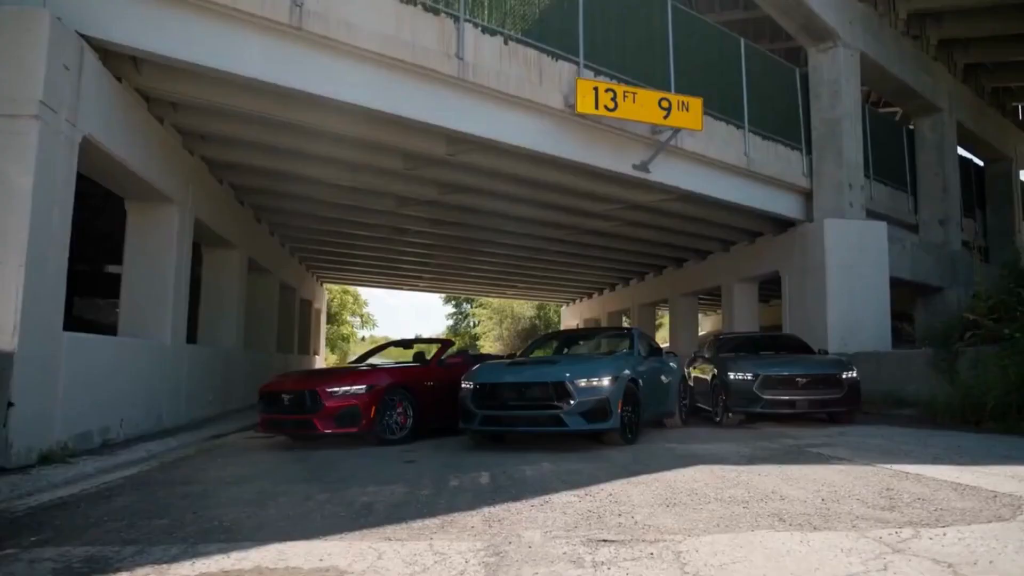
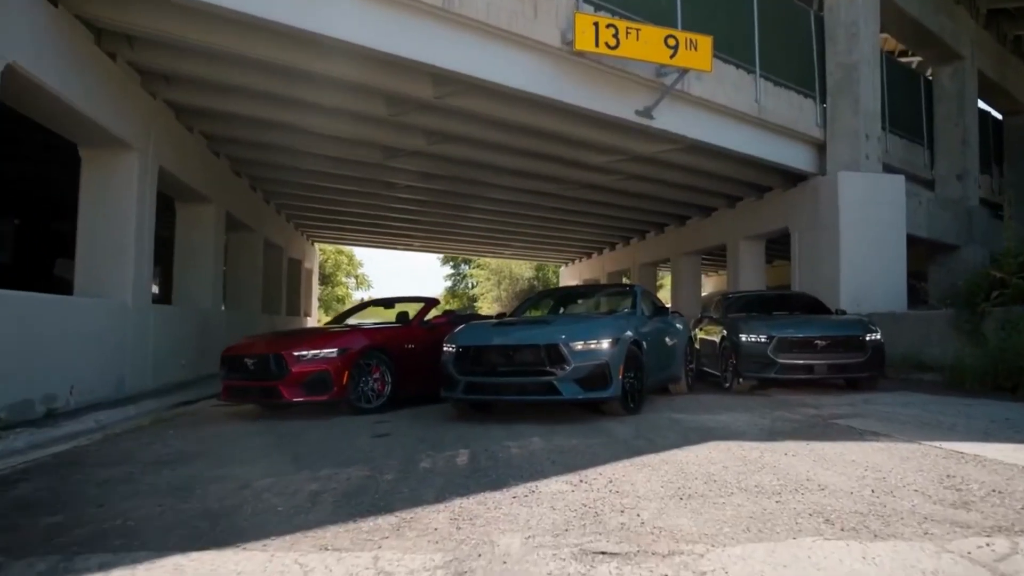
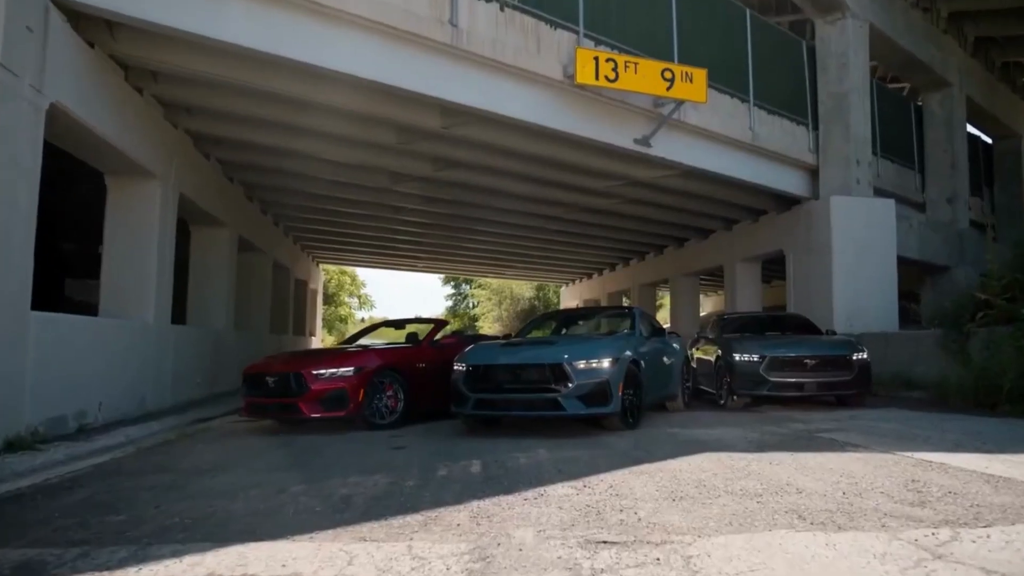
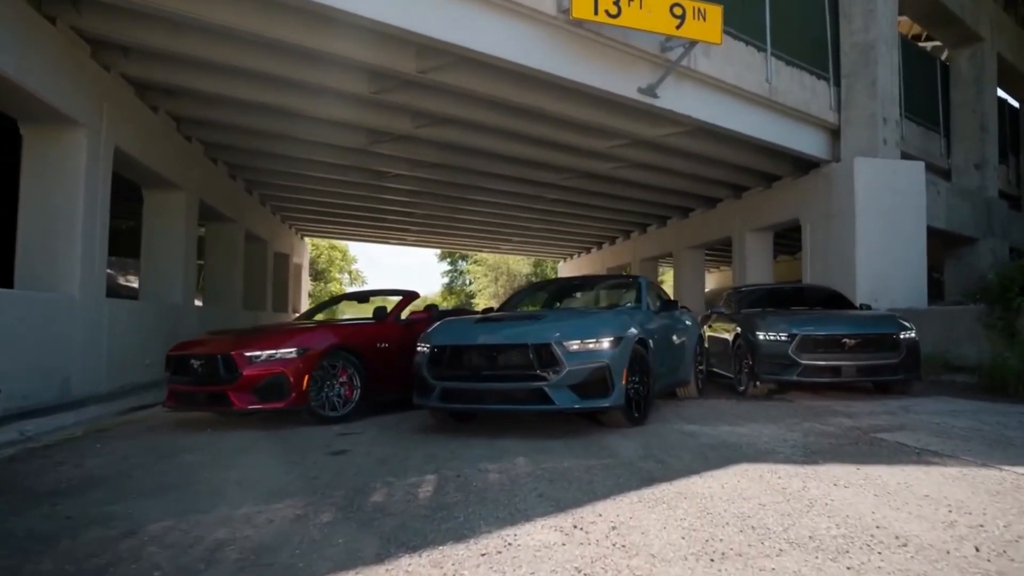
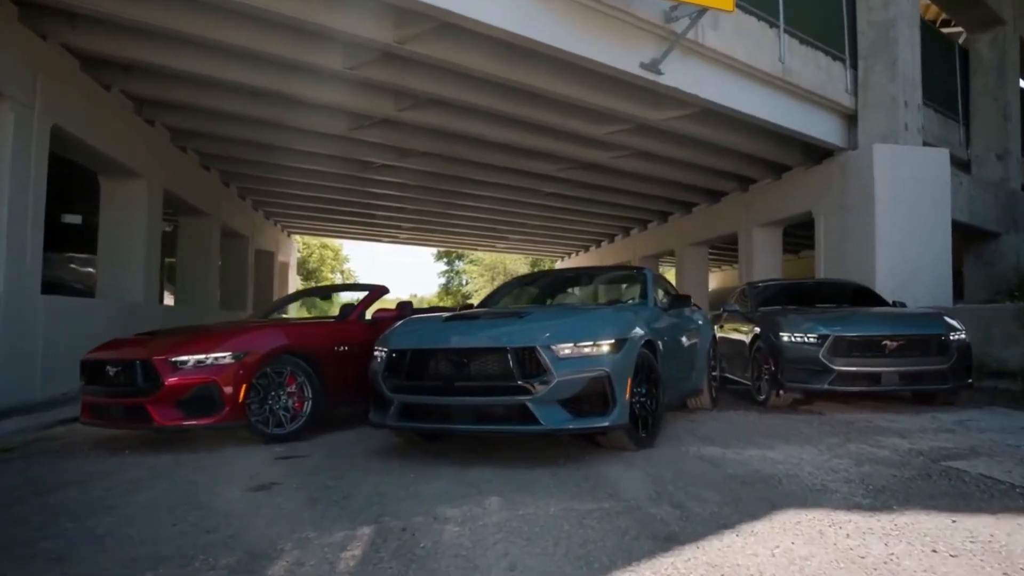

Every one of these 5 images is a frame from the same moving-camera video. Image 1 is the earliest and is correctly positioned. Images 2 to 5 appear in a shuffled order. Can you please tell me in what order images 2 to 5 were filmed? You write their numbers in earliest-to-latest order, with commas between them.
3, 2, 4, 5
